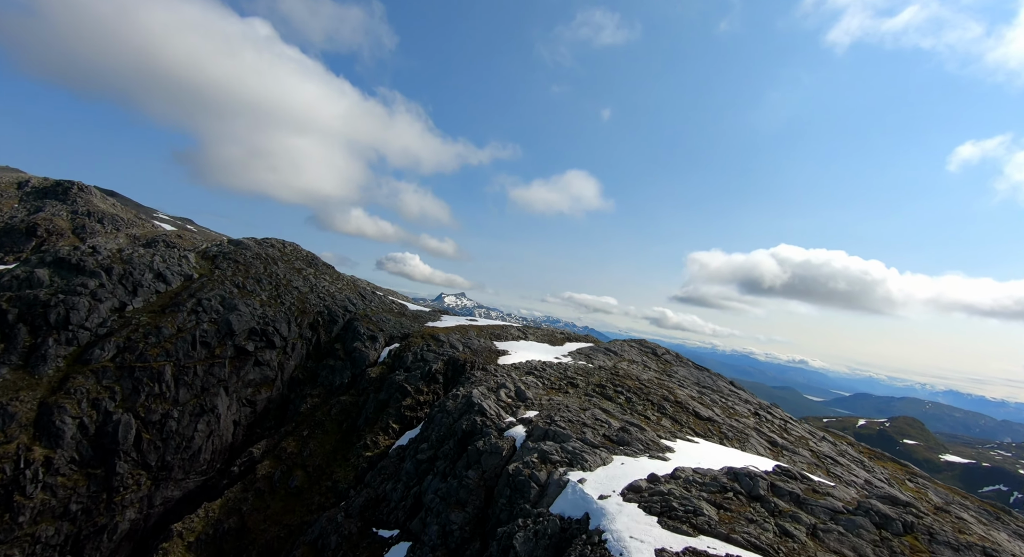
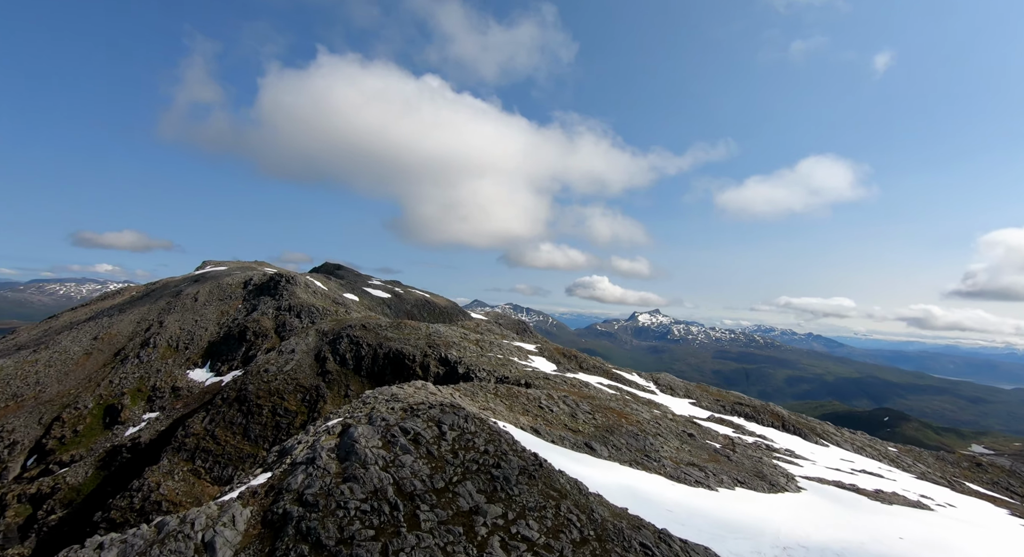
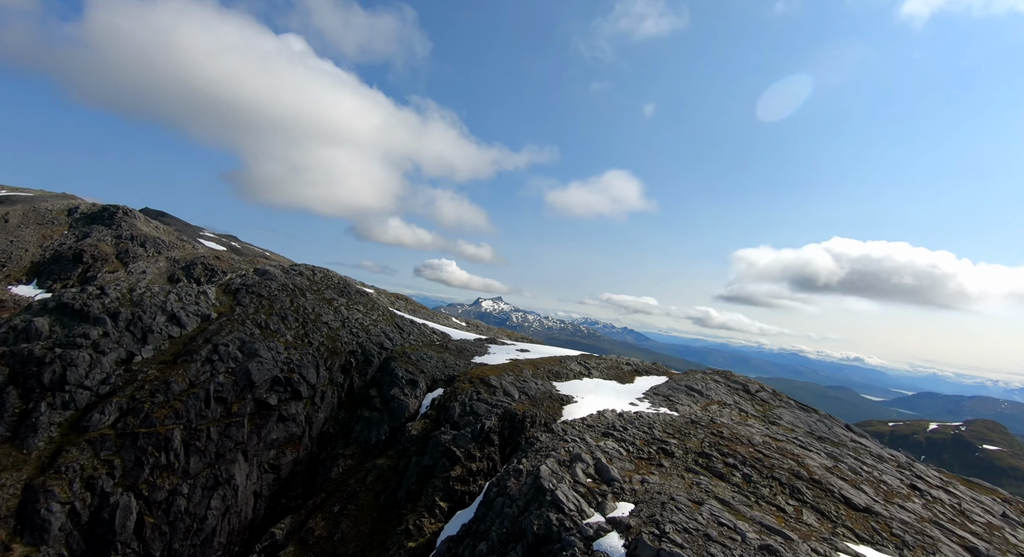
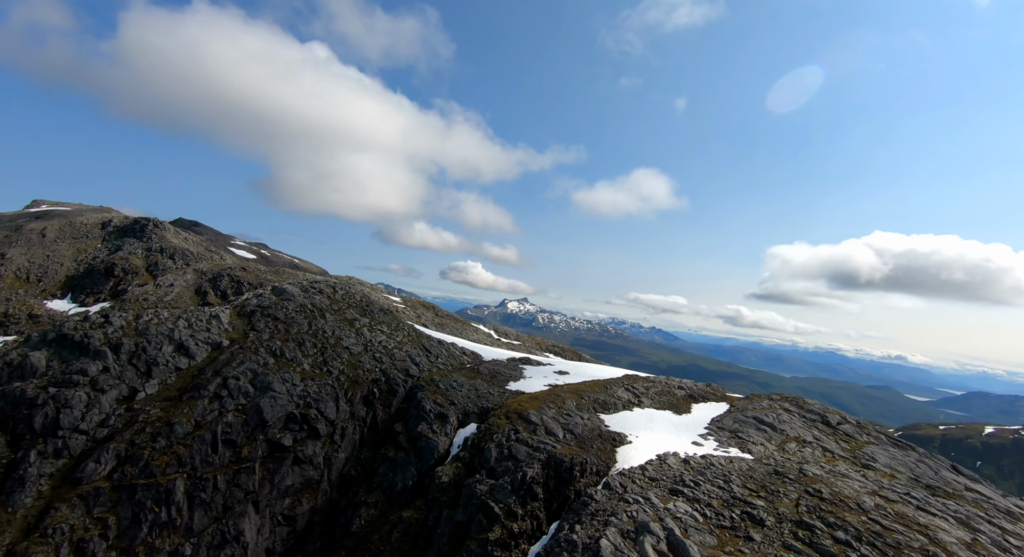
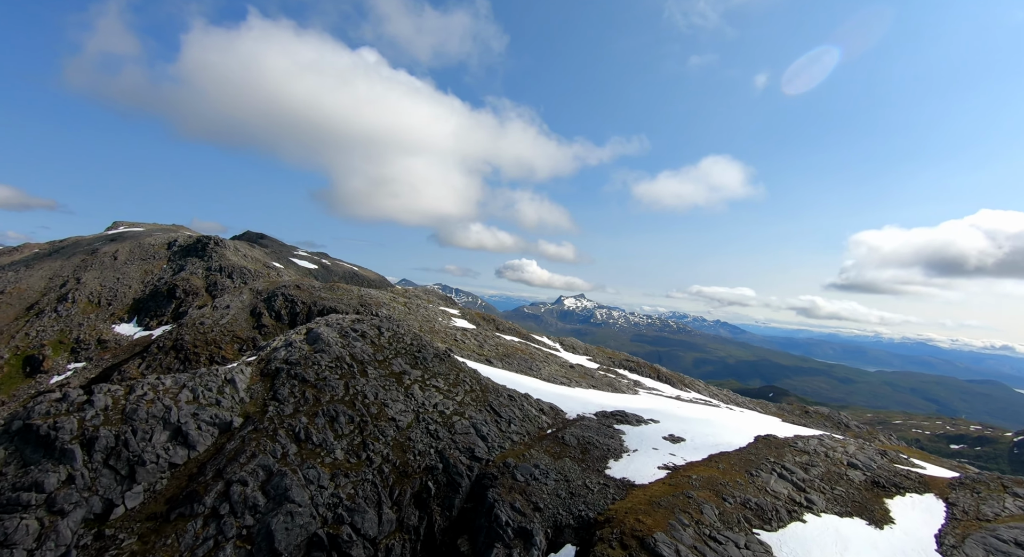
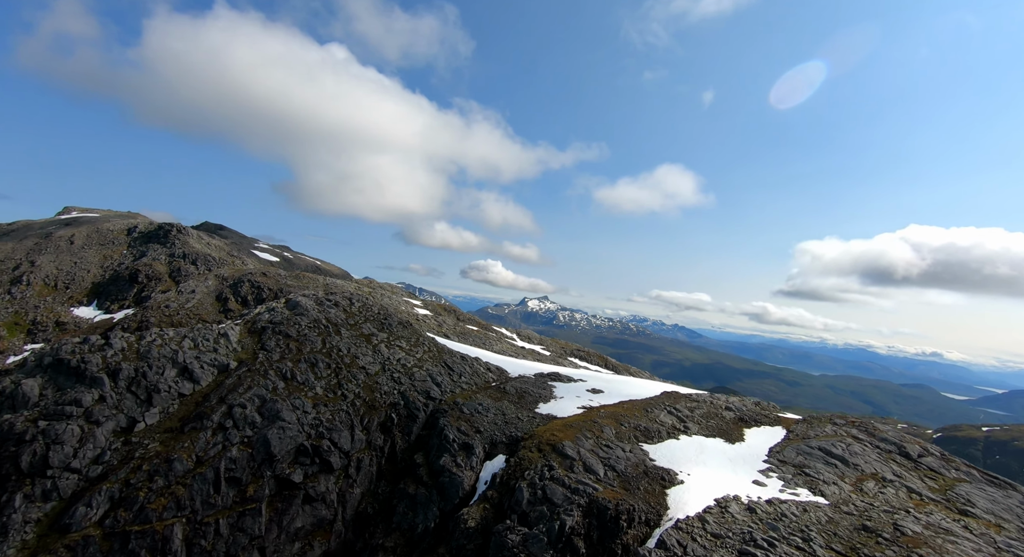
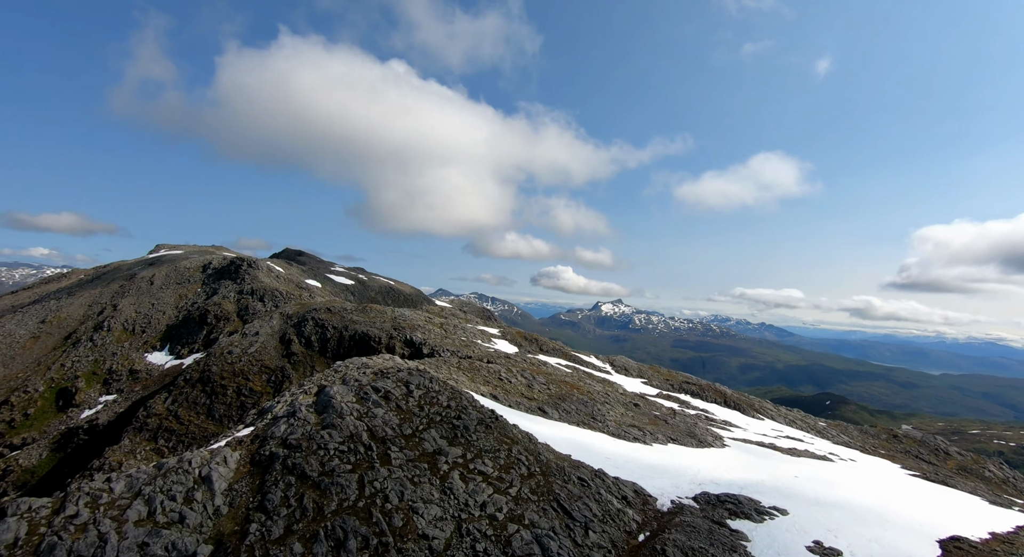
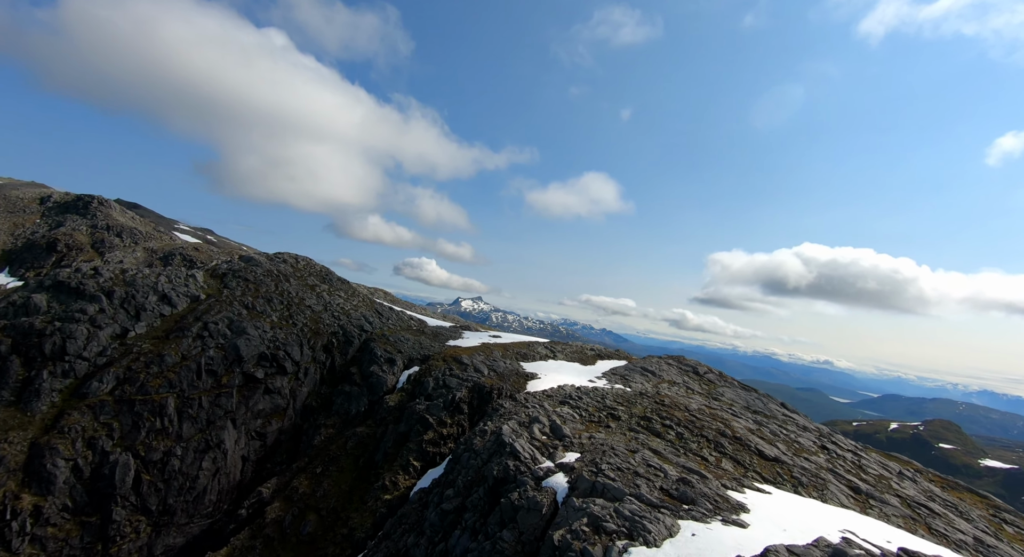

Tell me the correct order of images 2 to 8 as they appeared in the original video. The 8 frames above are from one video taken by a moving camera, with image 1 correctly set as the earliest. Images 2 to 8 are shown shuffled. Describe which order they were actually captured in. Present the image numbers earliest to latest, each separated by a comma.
8, 3, 4, 6, 5, 7, 2
